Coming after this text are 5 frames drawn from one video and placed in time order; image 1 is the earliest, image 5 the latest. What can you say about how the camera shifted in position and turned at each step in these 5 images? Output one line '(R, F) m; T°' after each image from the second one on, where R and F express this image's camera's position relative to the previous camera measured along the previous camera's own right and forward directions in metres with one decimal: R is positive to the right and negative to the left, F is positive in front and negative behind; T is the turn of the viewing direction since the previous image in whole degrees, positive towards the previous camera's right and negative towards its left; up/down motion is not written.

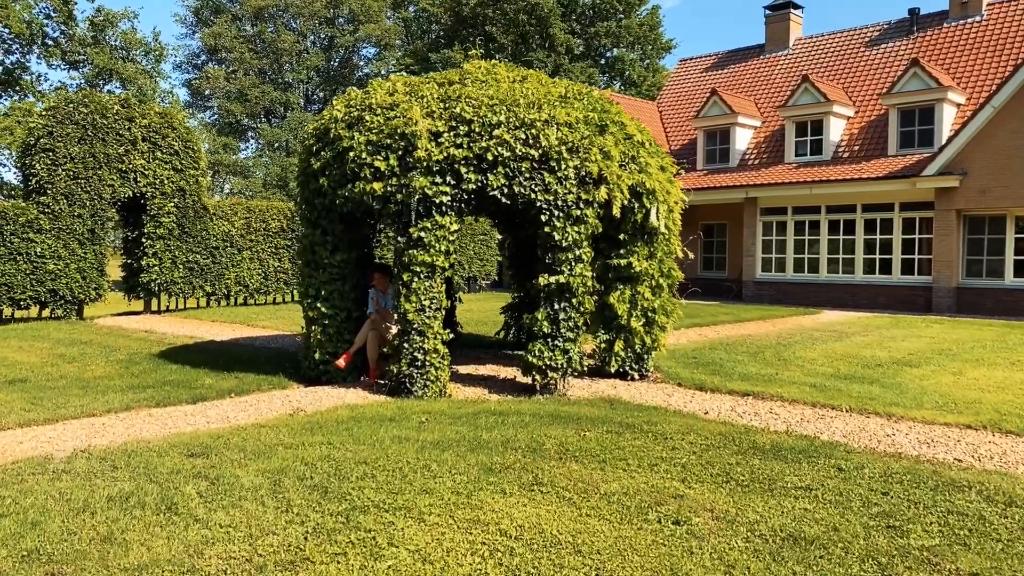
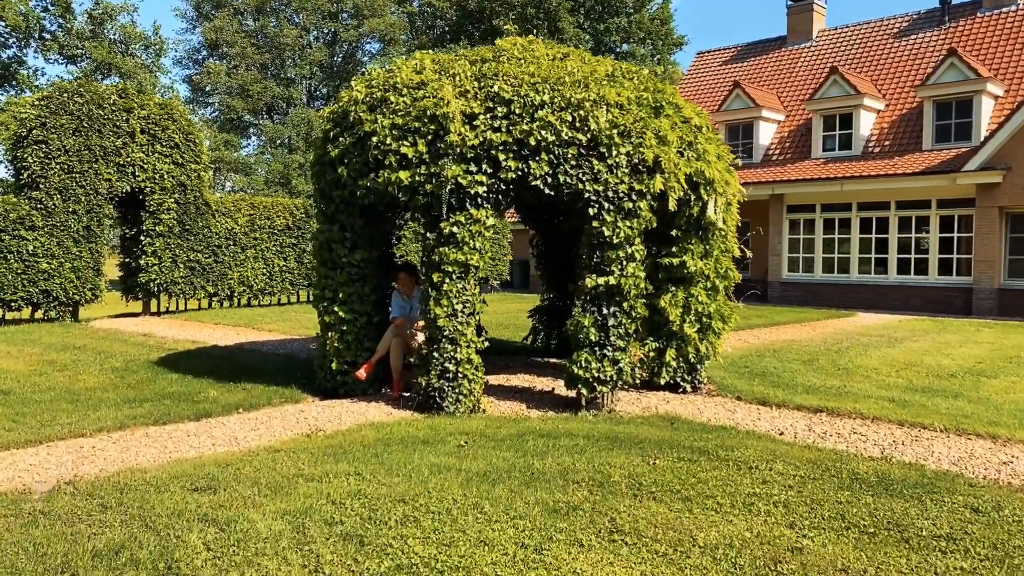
(-0.4, +0.9) m; 0°
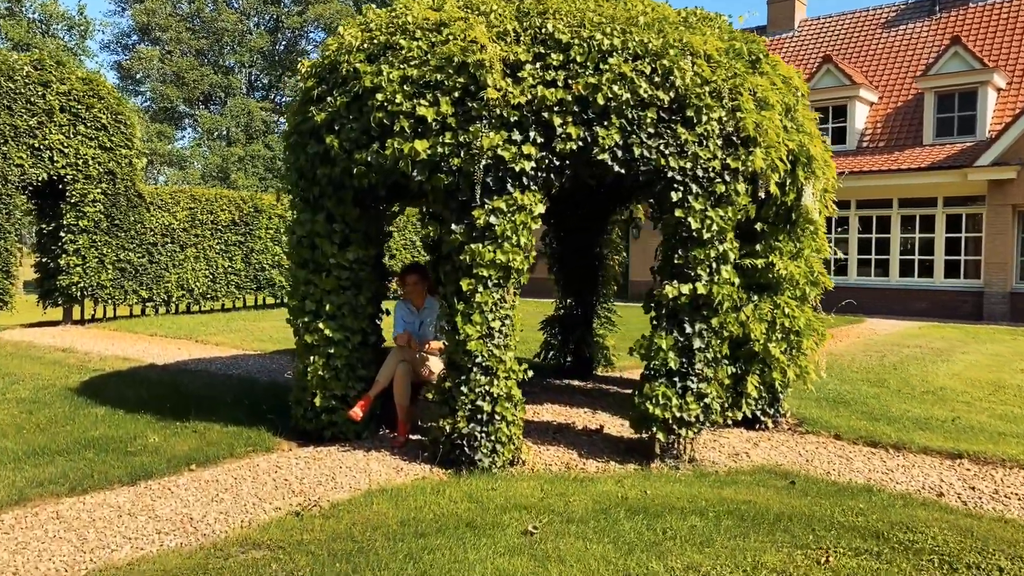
(-0.7, +1.8) m; +4°
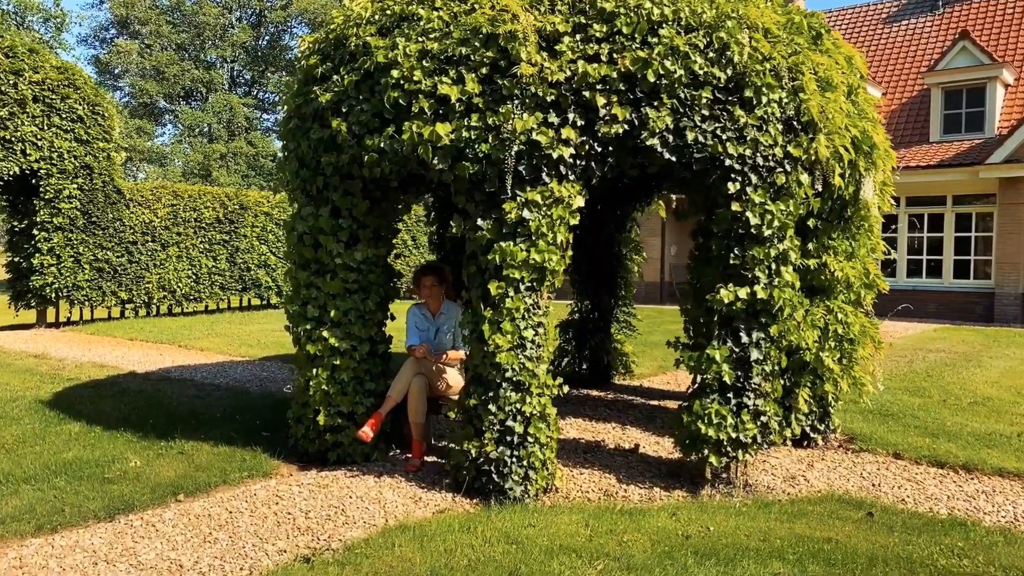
(-0.3, +0.6) m; +1°
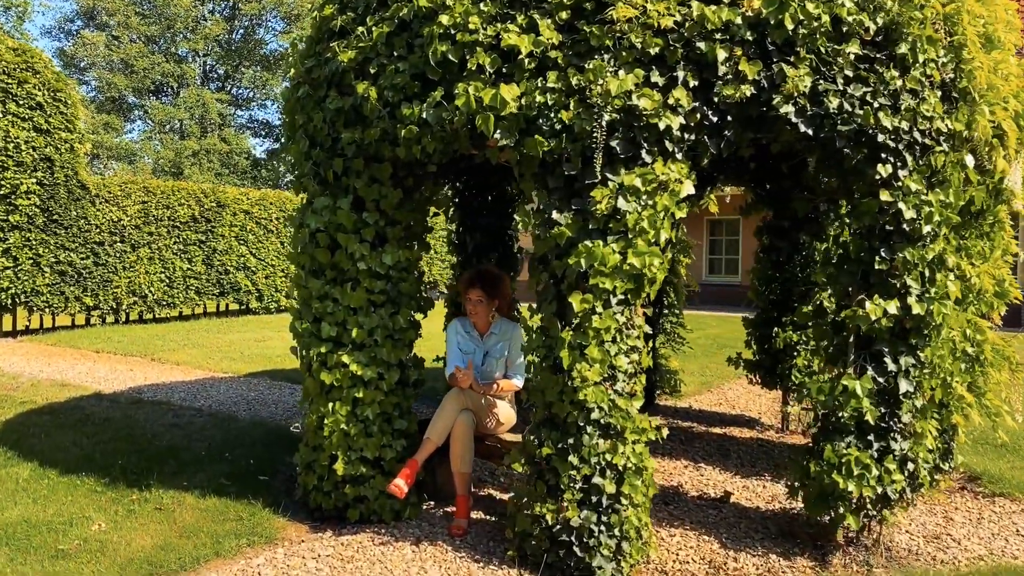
(-0.5, +1.1) m; +2°
